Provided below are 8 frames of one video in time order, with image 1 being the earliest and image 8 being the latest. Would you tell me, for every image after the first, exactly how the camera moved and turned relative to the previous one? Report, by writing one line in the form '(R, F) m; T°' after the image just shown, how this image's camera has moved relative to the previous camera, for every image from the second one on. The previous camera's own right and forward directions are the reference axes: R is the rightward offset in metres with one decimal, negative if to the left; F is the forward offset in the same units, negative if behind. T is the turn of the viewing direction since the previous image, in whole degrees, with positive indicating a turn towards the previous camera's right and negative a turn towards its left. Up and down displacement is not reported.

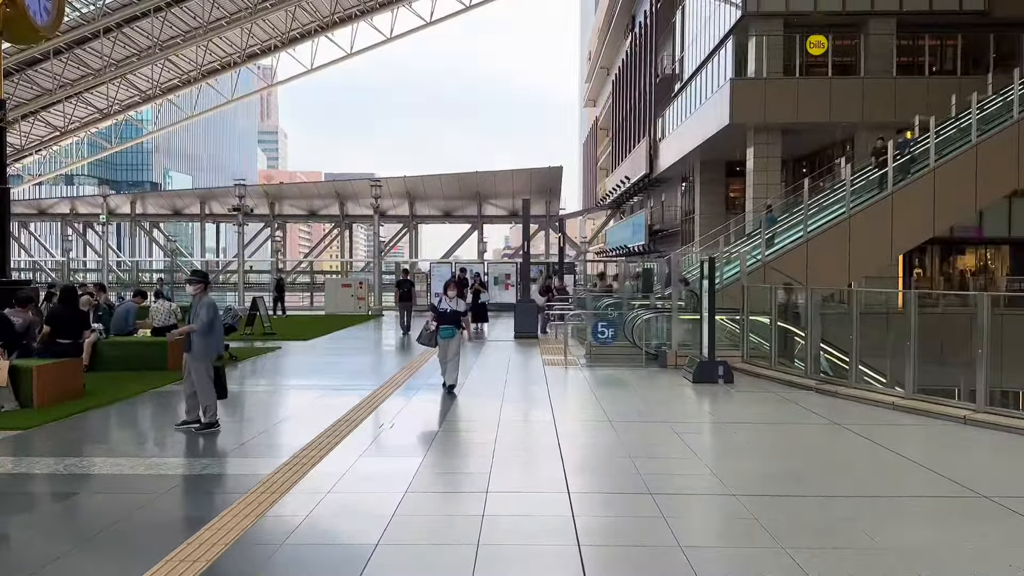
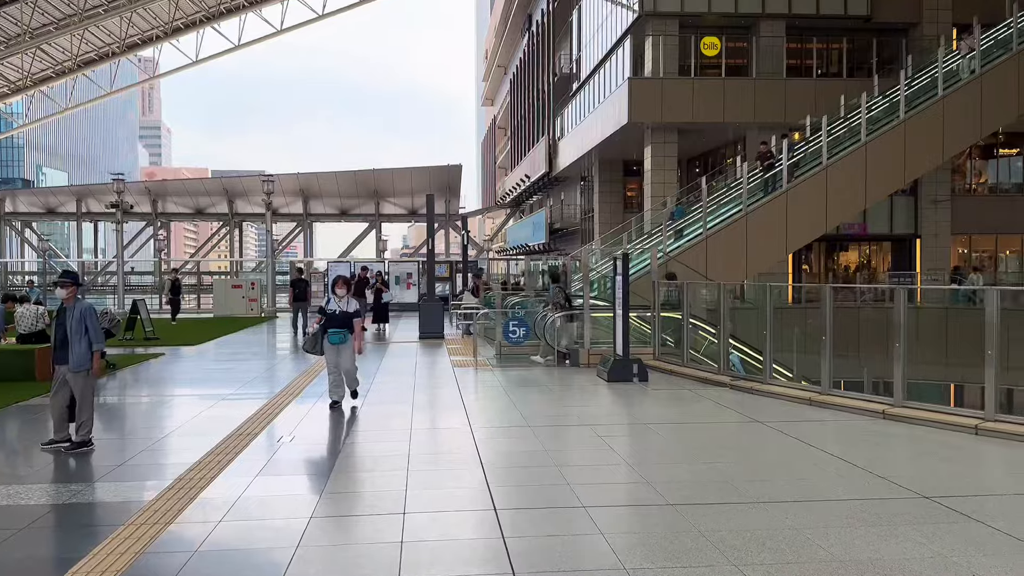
(-0.1, +0.6) m; +7°
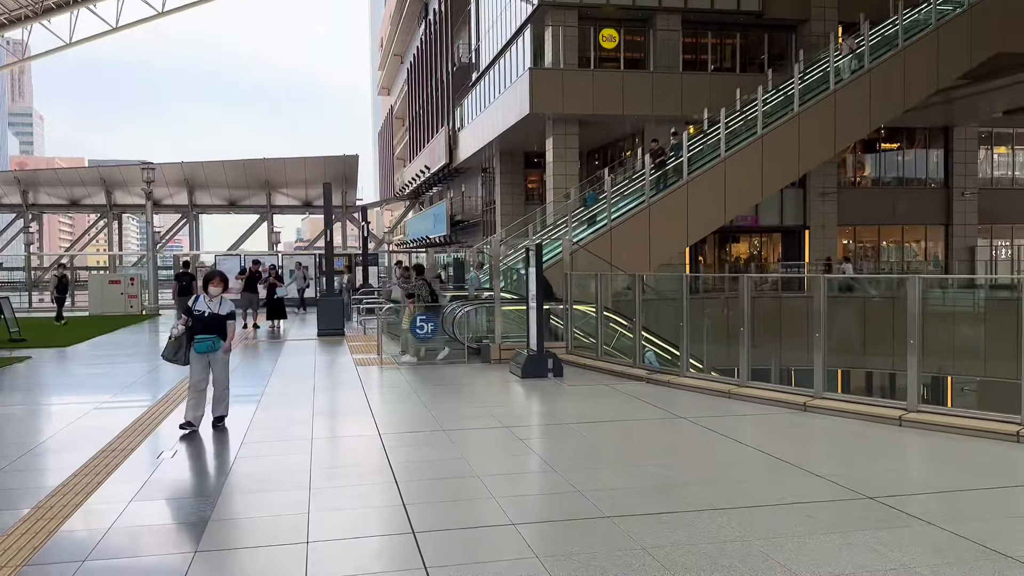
(-0.1, +0.6) m; +7°
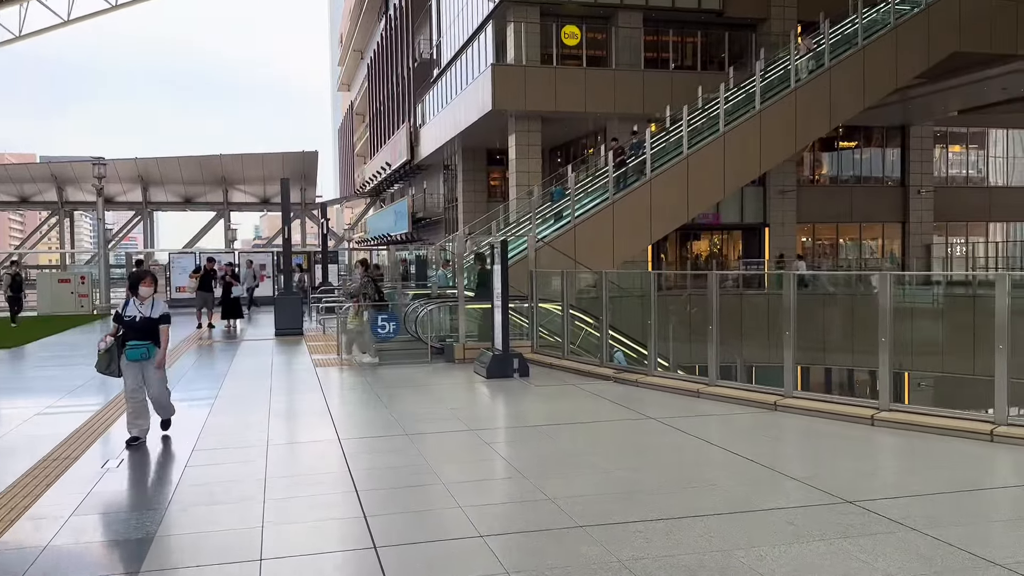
(0.0, +0.3) m; +3°
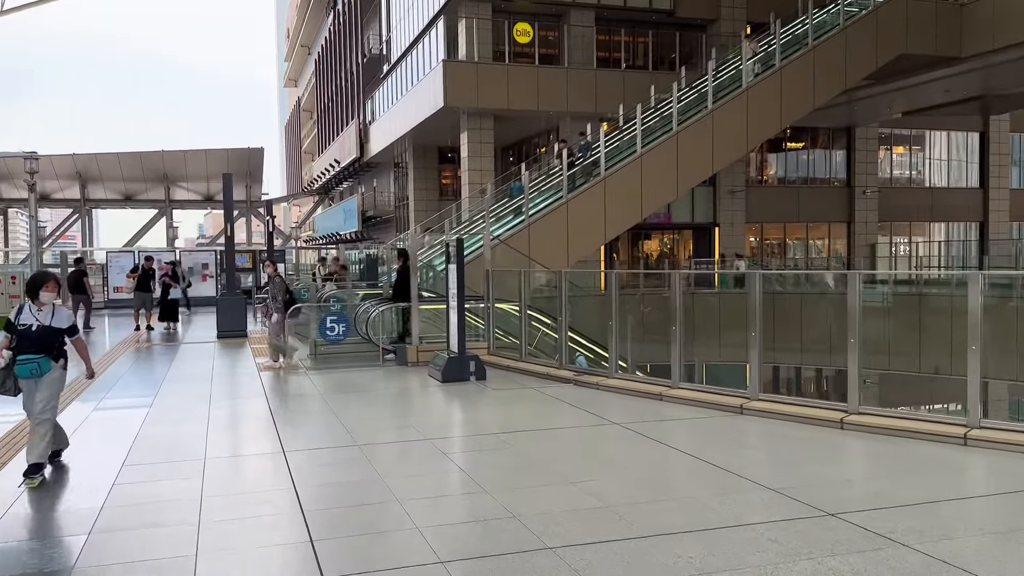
(-0.1, +0.4) m; +3°
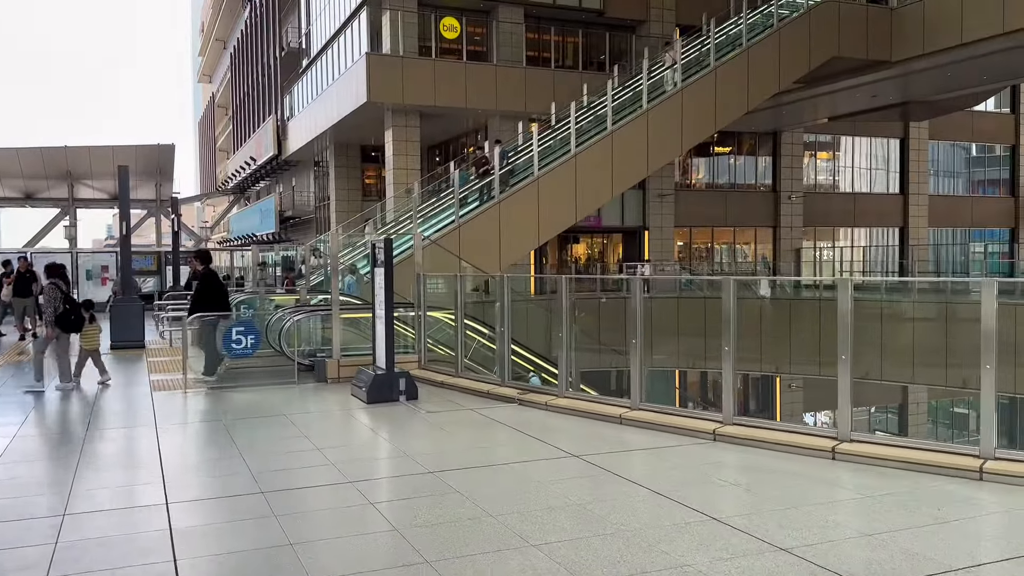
(-0.1, +1.3) m; +5°
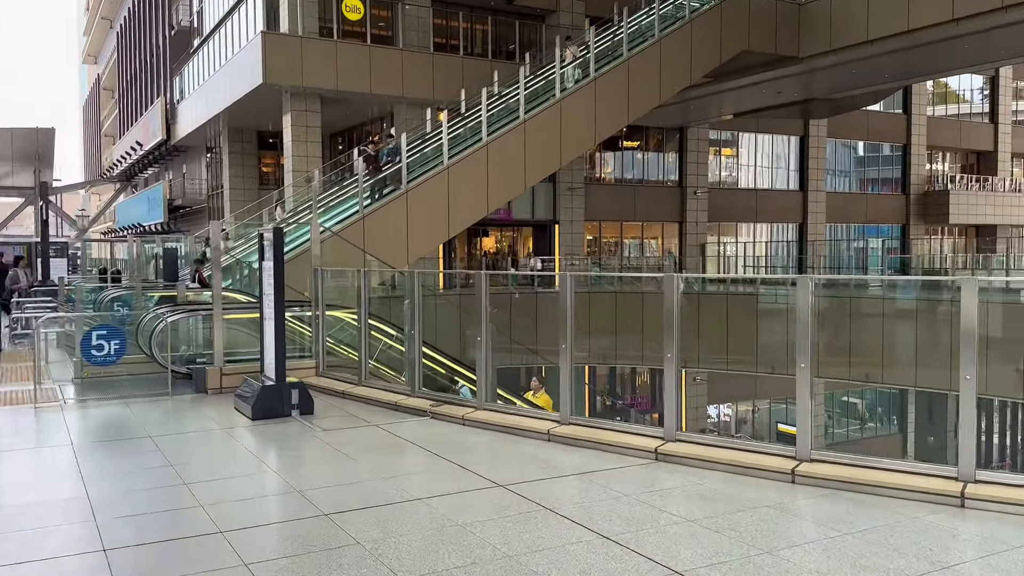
(-0.1, +1.1) m; +6°
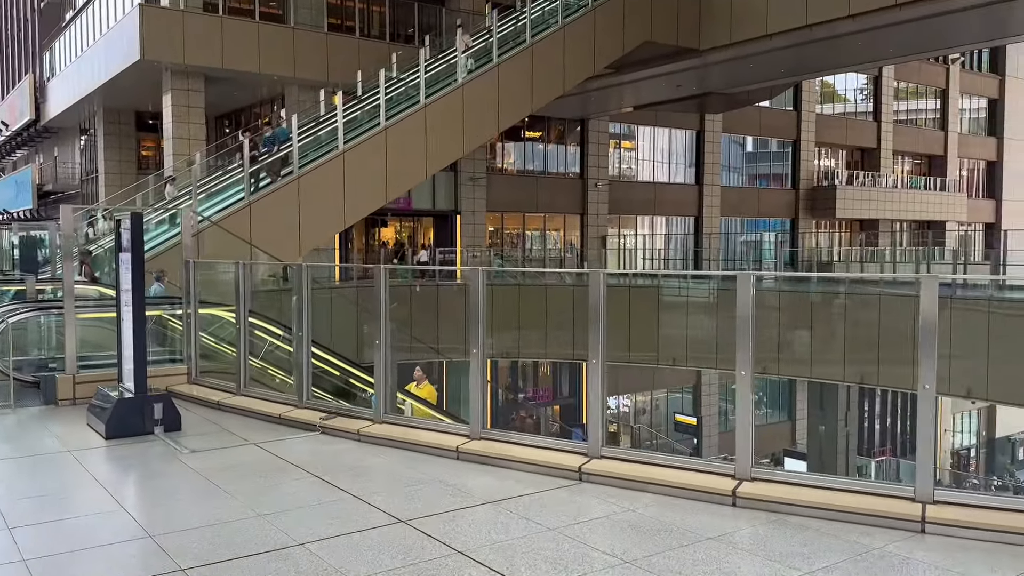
(0.0, +0.9) m; +7°
